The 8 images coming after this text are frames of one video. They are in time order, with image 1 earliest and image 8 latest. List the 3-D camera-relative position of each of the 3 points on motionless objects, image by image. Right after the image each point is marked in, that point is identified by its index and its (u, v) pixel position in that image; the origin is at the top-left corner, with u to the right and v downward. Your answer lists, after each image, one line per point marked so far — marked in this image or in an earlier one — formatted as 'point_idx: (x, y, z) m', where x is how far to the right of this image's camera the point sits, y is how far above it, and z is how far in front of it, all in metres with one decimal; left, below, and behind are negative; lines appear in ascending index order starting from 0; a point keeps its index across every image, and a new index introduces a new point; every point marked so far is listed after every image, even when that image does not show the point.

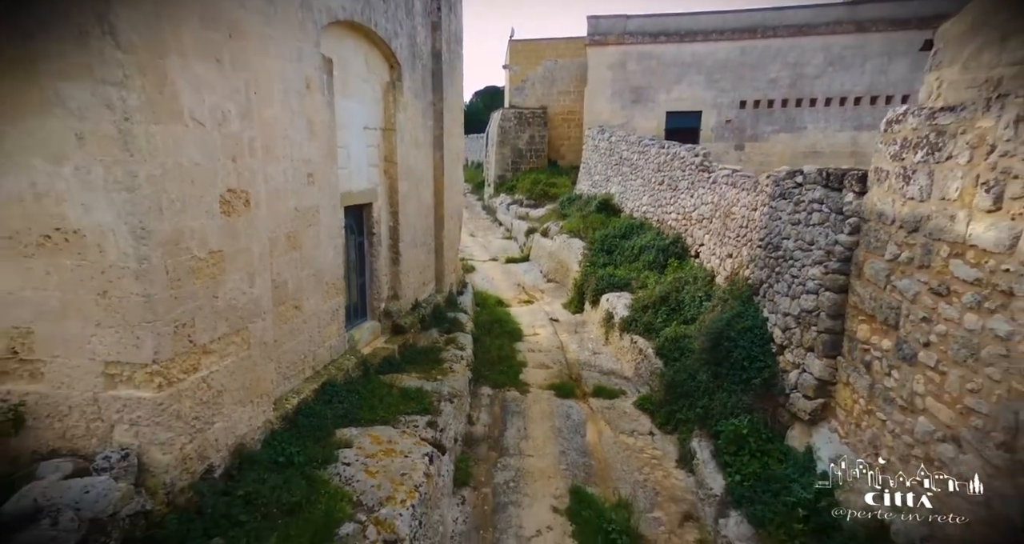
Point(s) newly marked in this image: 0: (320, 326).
0: (-1.7, -0.5, +5.2) m
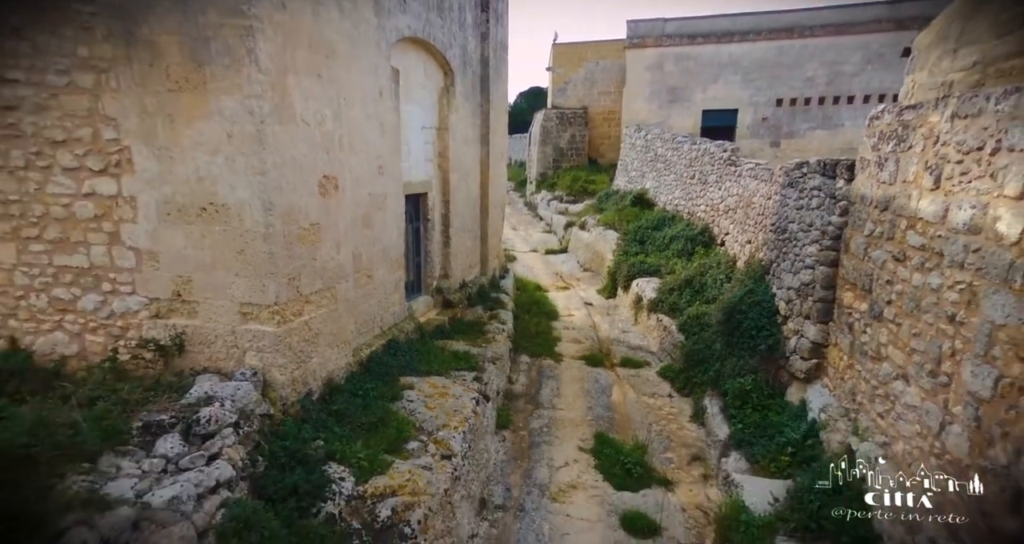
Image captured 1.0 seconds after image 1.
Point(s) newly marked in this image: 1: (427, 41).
0: (-1.3, -0.2, +6.3) m
1: (-1.0, +2.8, +7.1) m
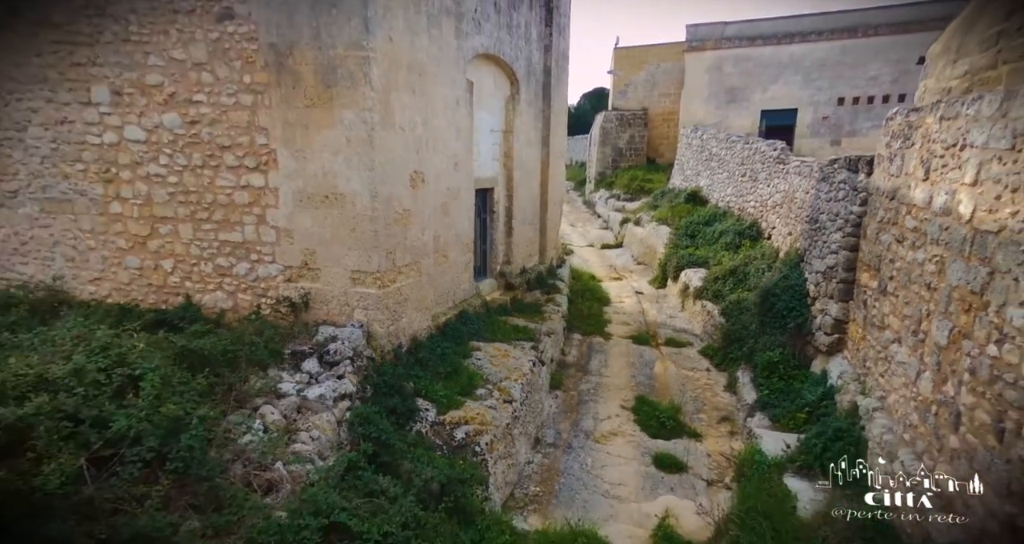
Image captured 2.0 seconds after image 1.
0: (-0.7, 0.0, +7.5) m
1: (-0.2, +3.0, +8.2) m
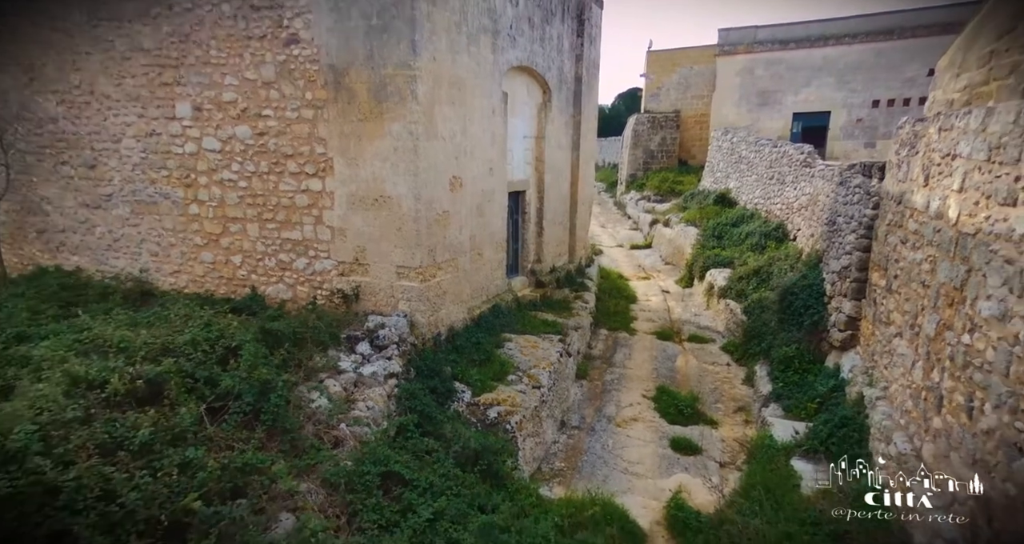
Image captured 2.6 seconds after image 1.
0: (-0.2, 0.0, +8.1) m
1: (+0.3, +3.1, +8.8) m
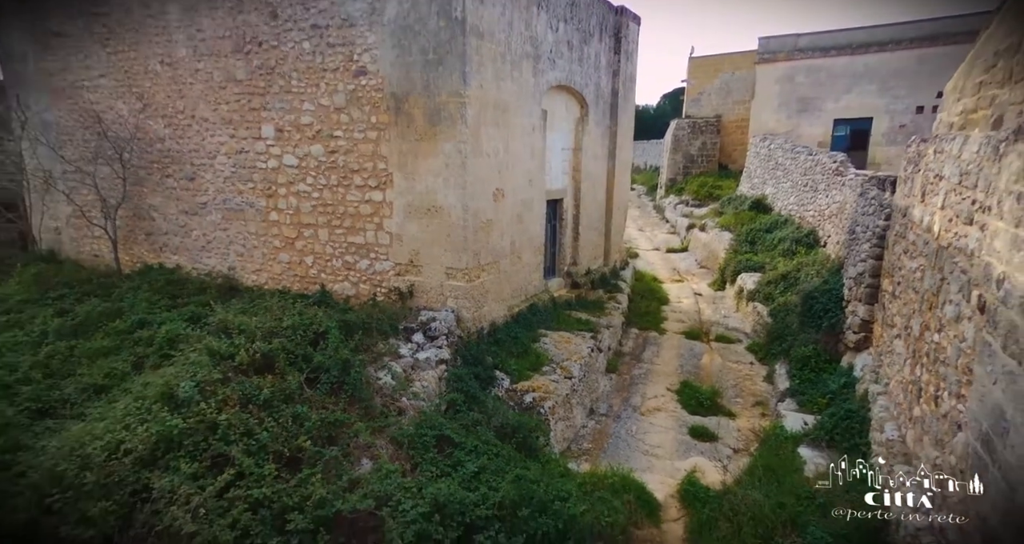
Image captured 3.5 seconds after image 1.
0: (+0.3, 0.0, +8.9) m
1: (+0.9, +3.0, +9.5) m
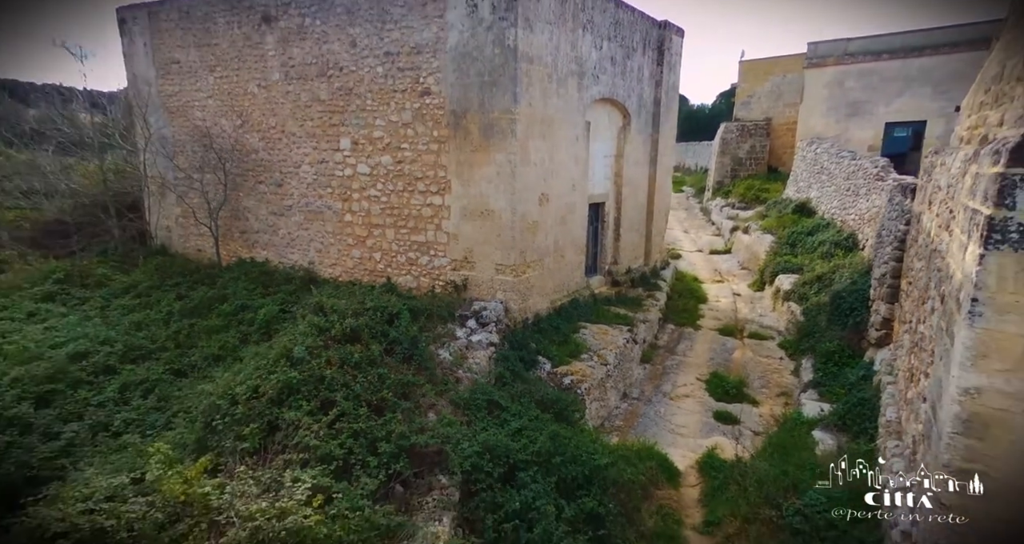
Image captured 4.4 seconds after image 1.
0: (+1.1, +0.1, +9.7) m
1: (+1.7, +3.1, +10.3) m
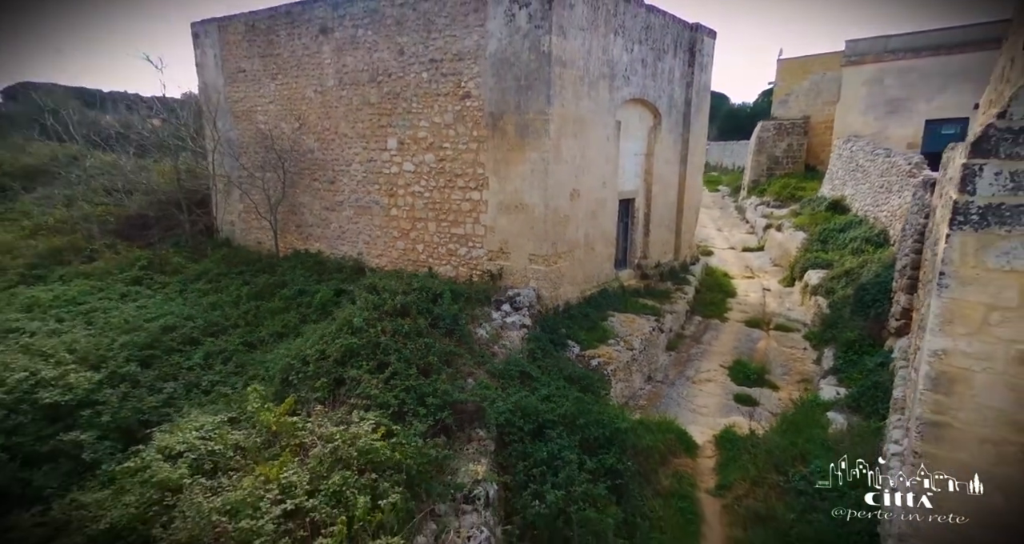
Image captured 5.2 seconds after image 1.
0: (+1.6, +0.2, +10.3) m
1: (+2.4, +3.2, +10.8) m
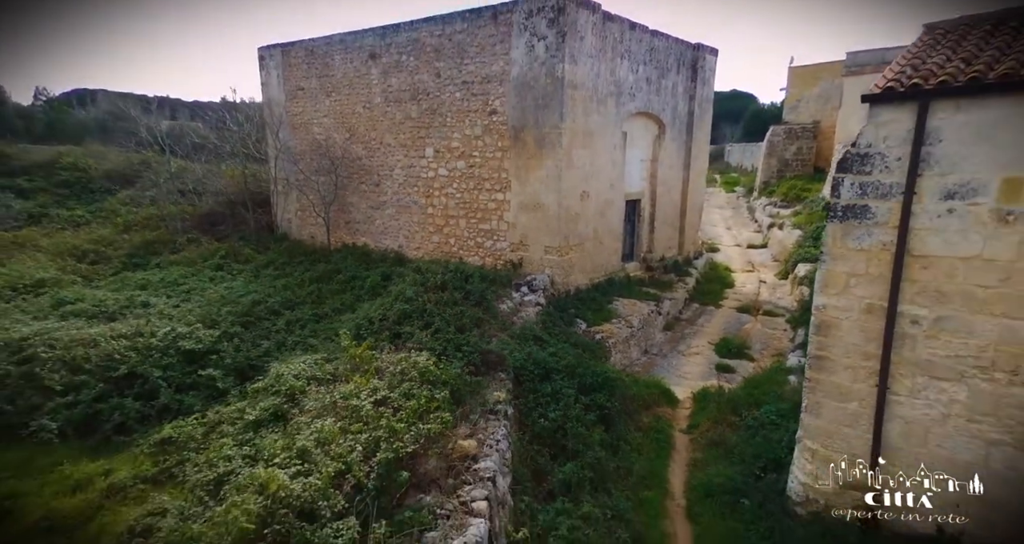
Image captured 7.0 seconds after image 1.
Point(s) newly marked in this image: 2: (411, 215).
0: (+2.0, +0.4, +11.8) m
1: (+2.8, +3.4, +12.3) m
2: (-2.0, +1.1, +11.3) m
